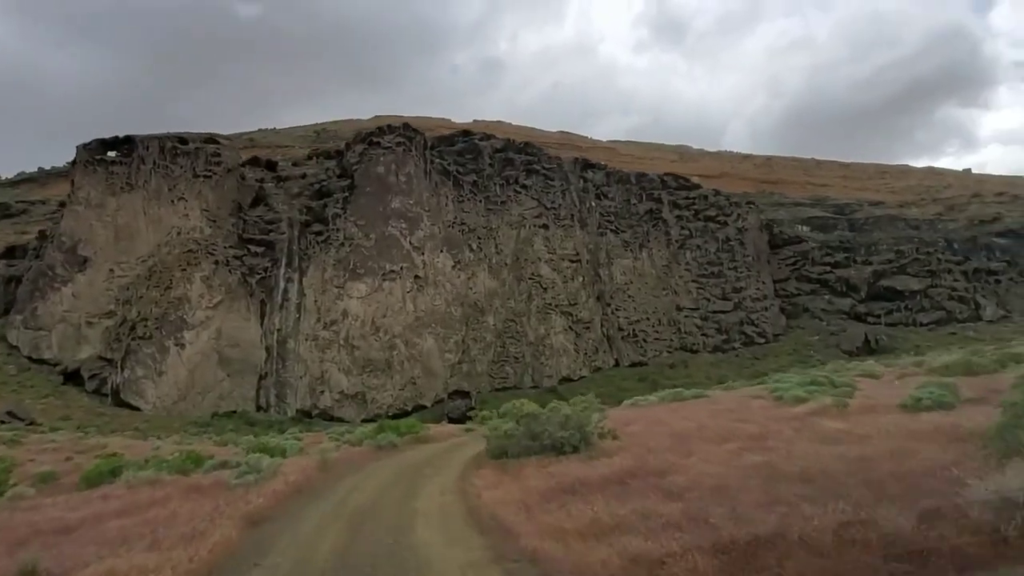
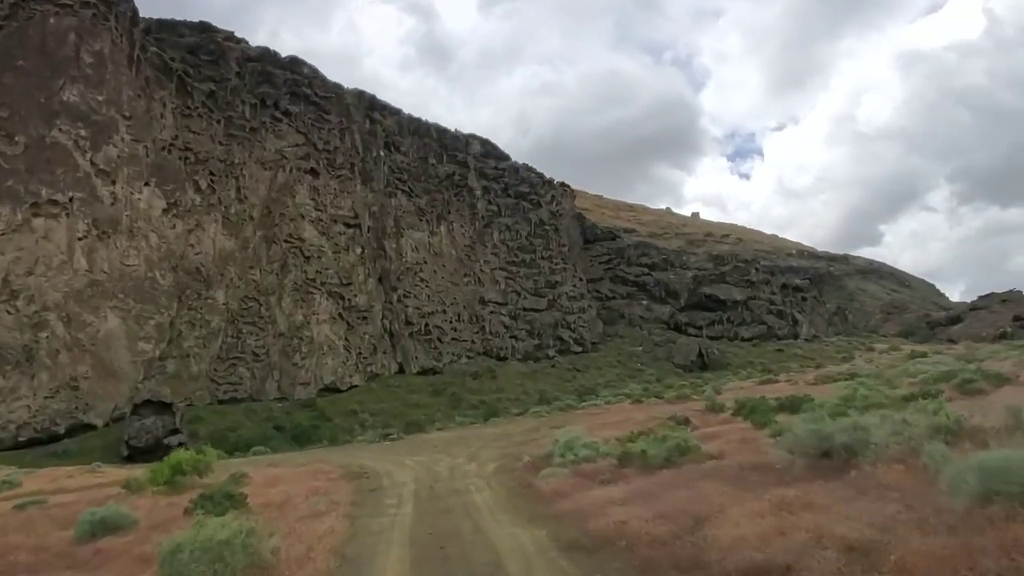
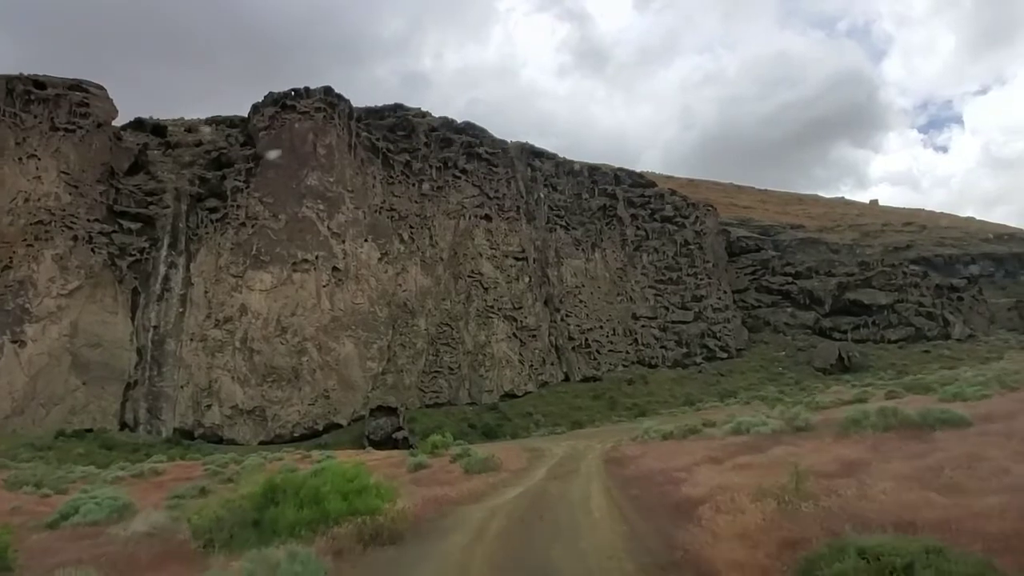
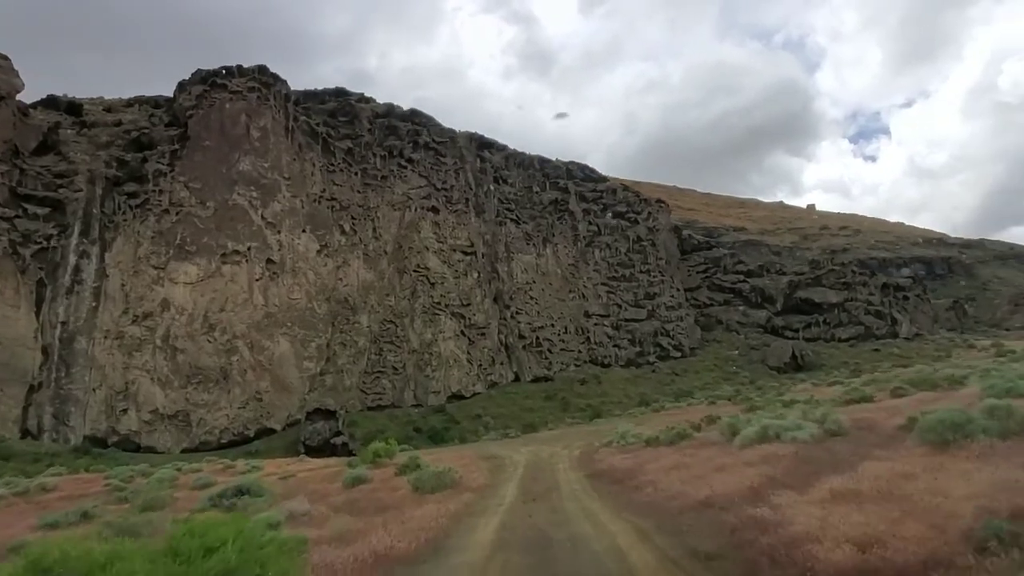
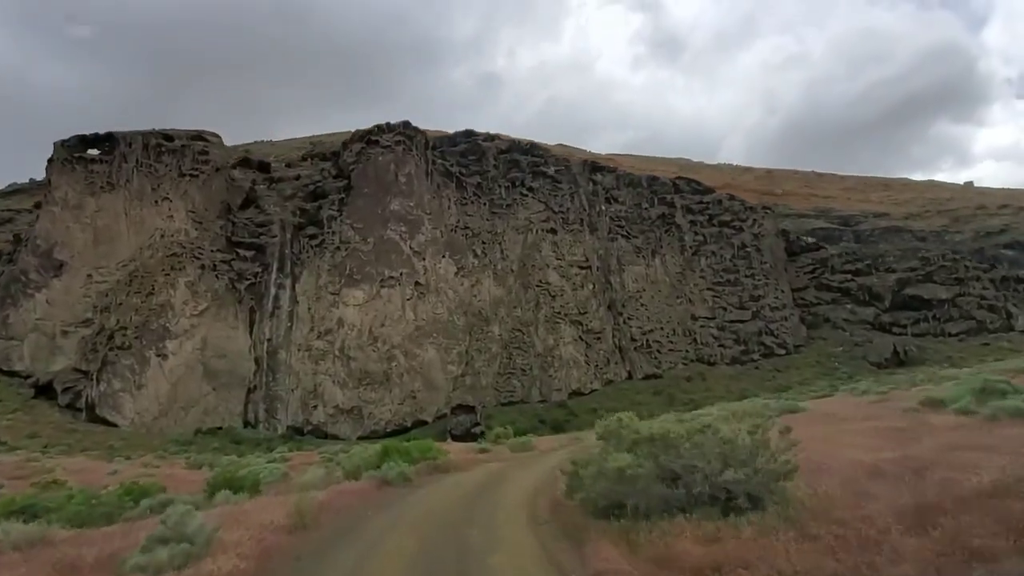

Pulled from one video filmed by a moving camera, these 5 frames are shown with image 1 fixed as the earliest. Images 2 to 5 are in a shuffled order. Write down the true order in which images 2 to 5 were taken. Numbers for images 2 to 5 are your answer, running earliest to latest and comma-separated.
5, 3, 4, 2
